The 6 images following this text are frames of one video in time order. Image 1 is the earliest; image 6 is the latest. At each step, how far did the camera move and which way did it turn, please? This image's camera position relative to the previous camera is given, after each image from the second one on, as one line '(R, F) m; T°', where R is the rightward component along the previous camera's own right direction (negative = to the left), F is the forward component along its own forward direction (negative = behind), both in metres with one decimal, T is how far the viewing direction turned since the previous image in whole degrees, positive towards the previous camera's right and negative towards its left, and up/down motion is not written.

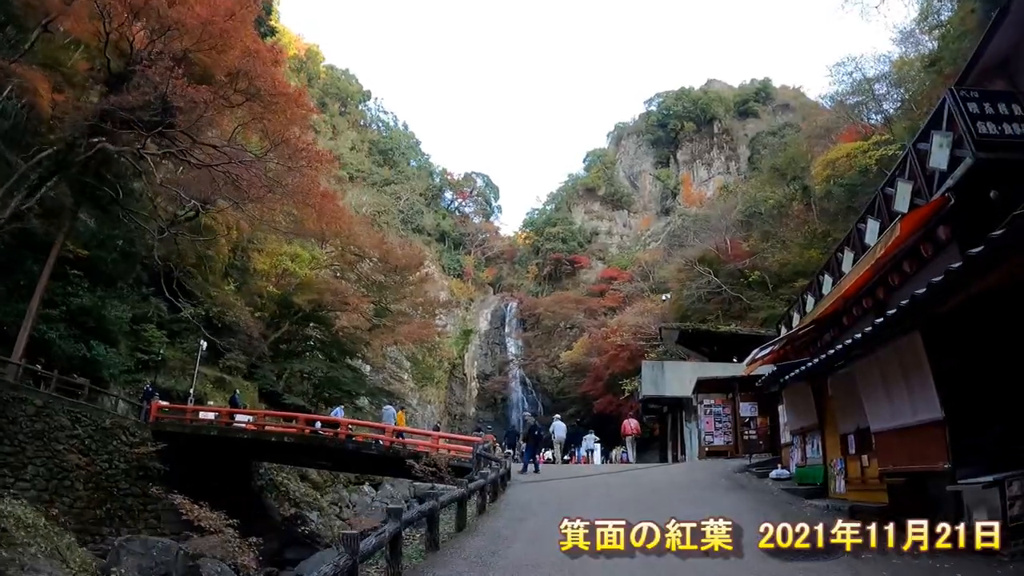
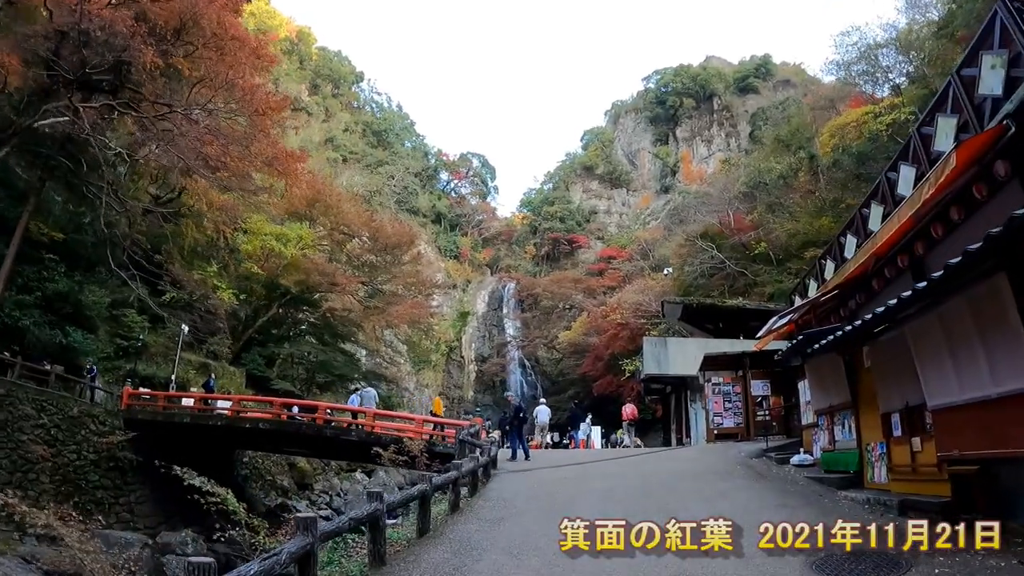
(+0.1, +0.8) m; 0°
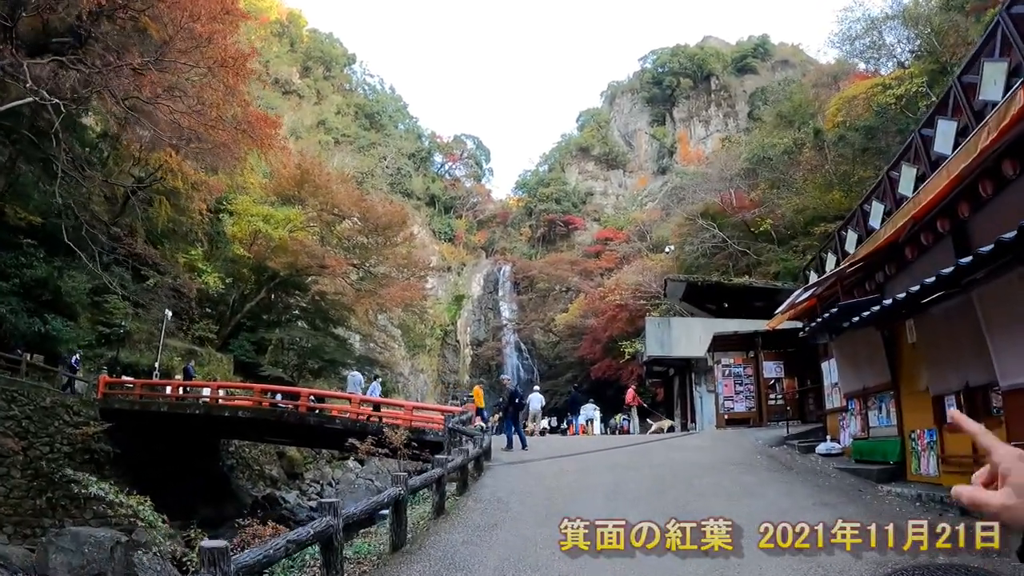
(0.0, +0.6) m; 0°
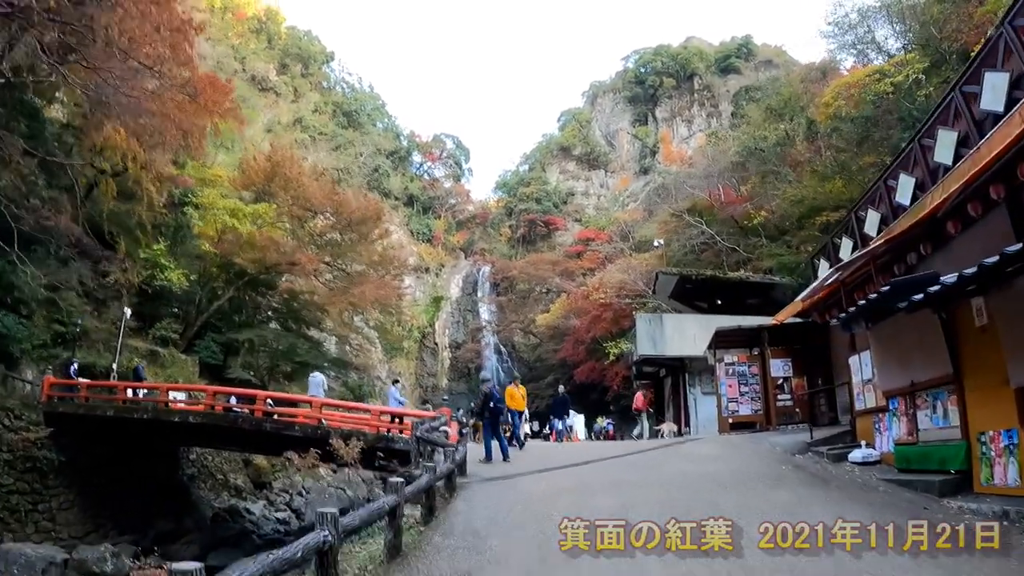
(0.0, +0.8) m; +2°
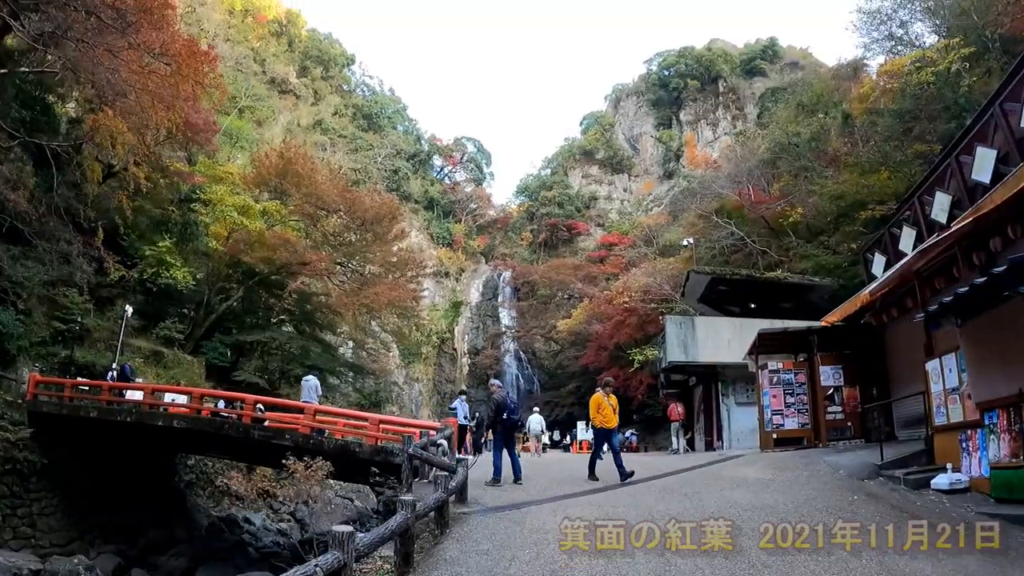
(+0.1, +0.8) m; -2°
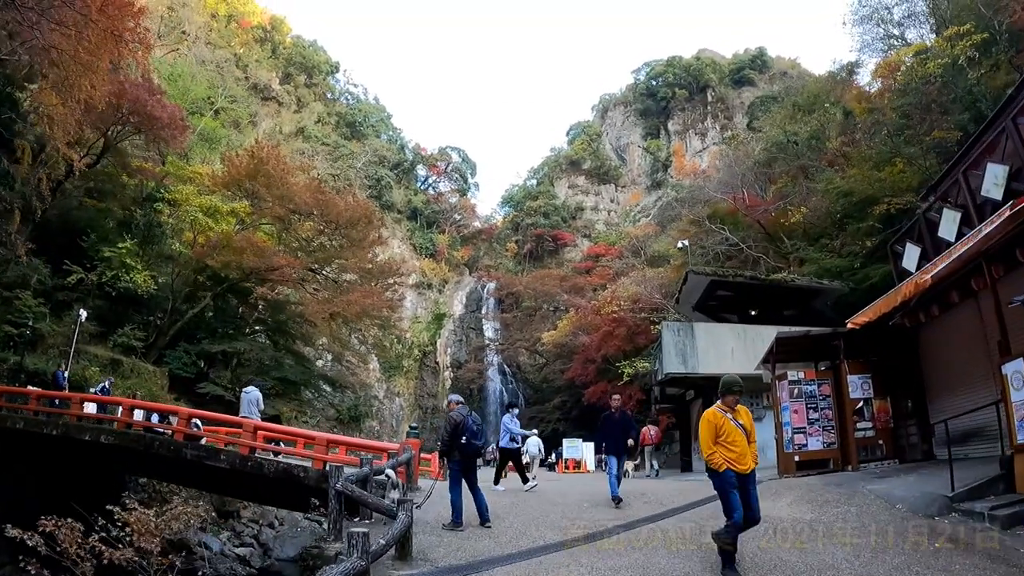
(+0.1, +1.0) m; +1°
